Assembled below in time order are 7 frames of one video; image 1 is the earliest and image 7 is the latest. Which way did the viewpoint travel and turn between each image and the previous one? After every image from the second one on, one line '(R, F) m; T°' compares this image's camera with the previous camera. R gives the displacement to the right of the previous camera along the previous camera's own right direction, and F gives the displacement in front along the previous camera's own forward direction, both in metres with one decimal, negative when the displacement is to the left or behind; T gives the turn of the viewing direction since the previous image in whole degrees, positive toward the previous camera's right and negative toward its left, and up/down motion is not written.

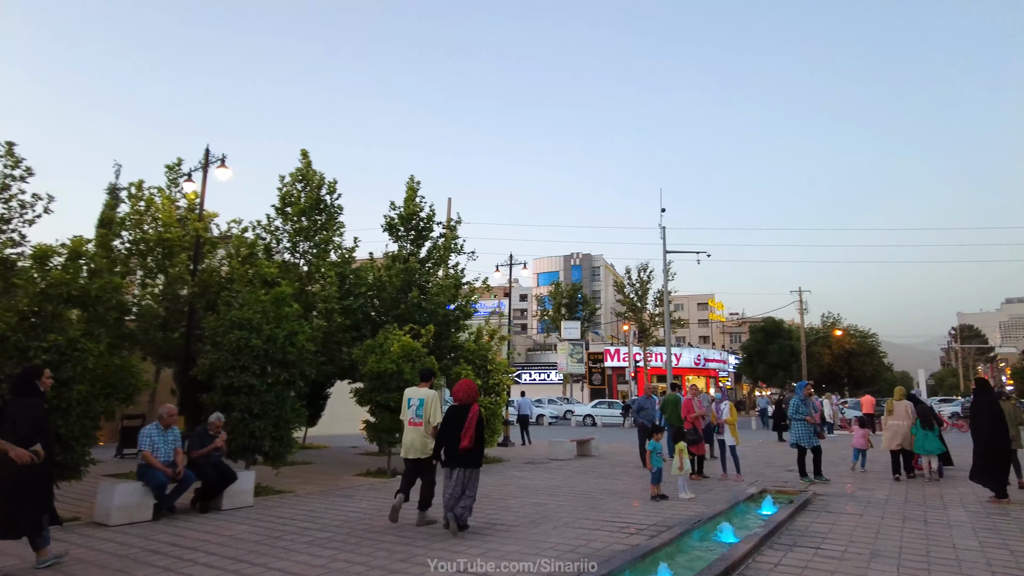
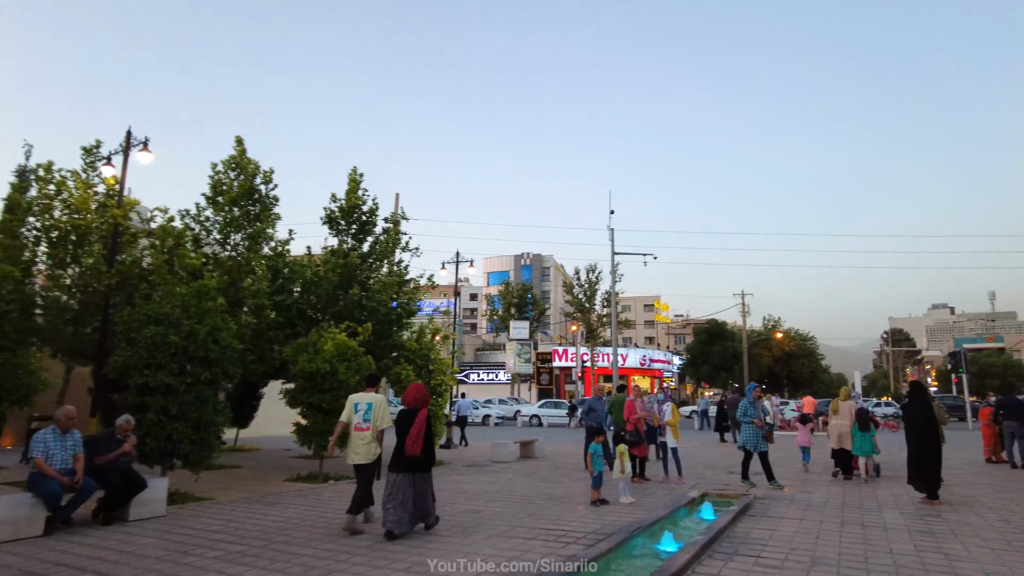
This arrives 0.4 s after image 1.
(+0.1, +0.4) m; +4°
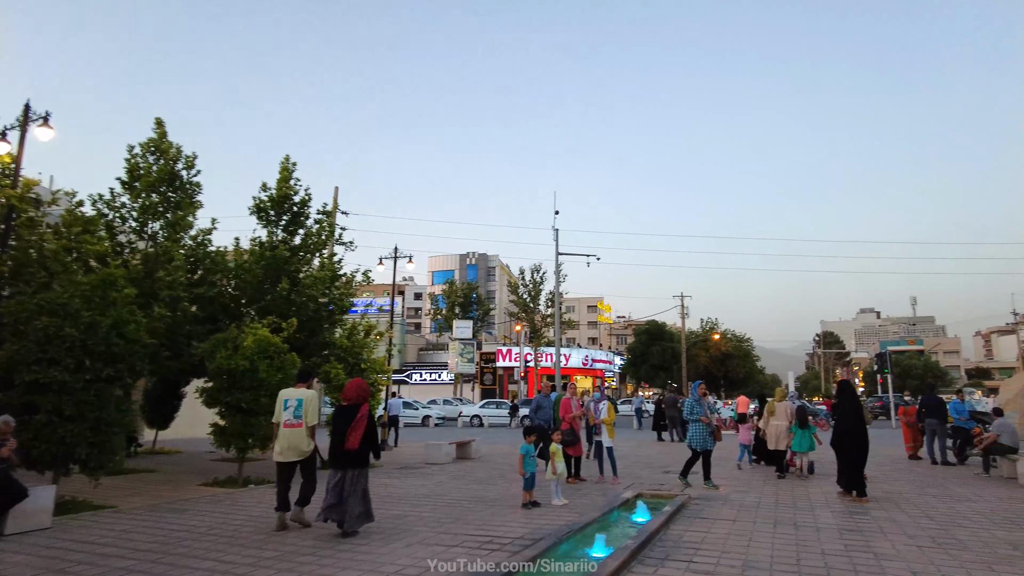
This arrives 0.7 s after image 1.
(+0.2, +0.4) m; +5°
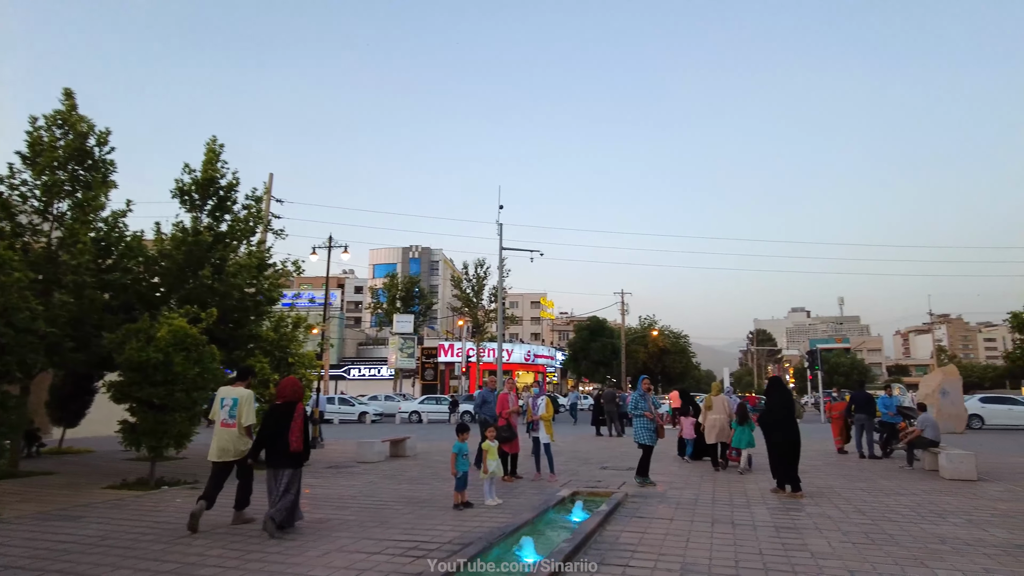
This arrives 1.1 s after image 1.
(+0.1, +0.4) m; +5°
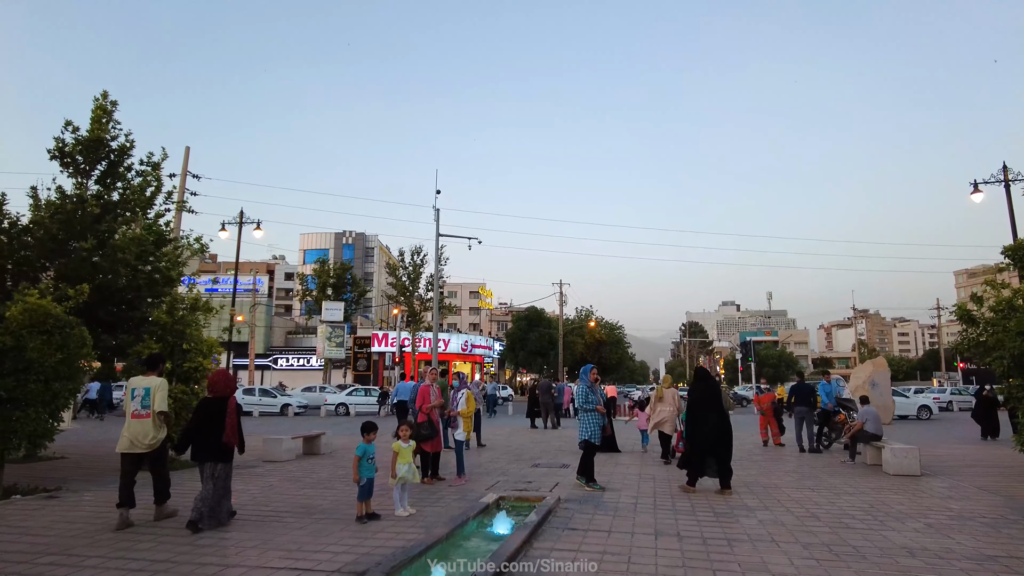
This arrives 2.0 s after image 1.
(+0.2, +1.2) m; +5°
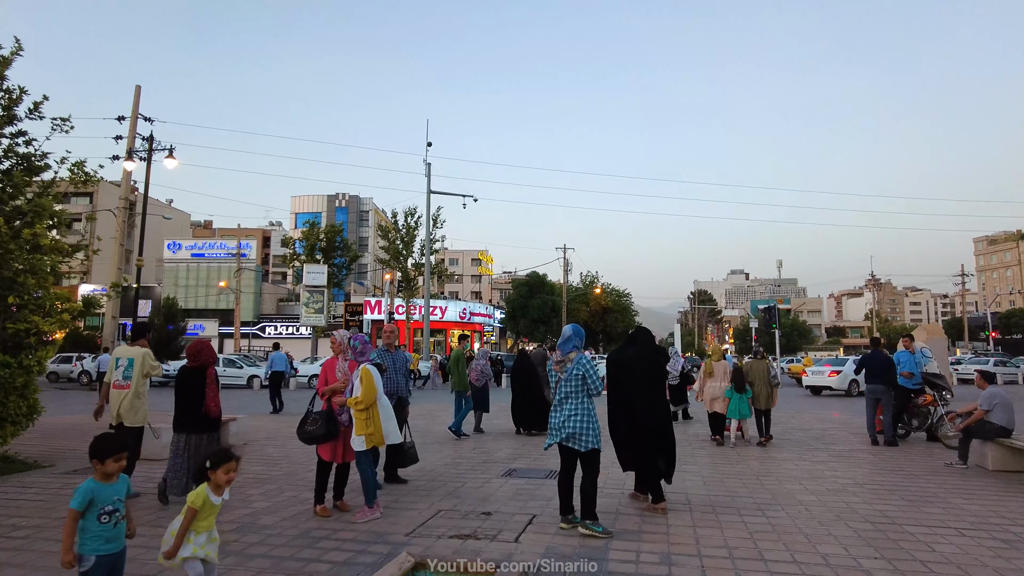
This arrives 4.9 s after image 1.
(+0.5, +3.7) m; -1°
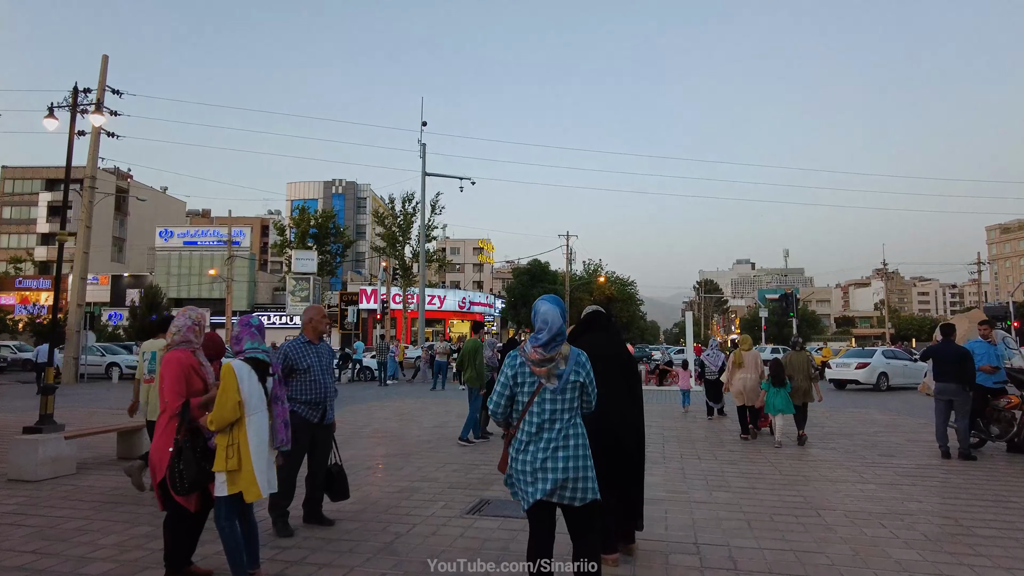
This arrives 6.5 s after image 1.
(+0.3, +2.1) m; 0°
